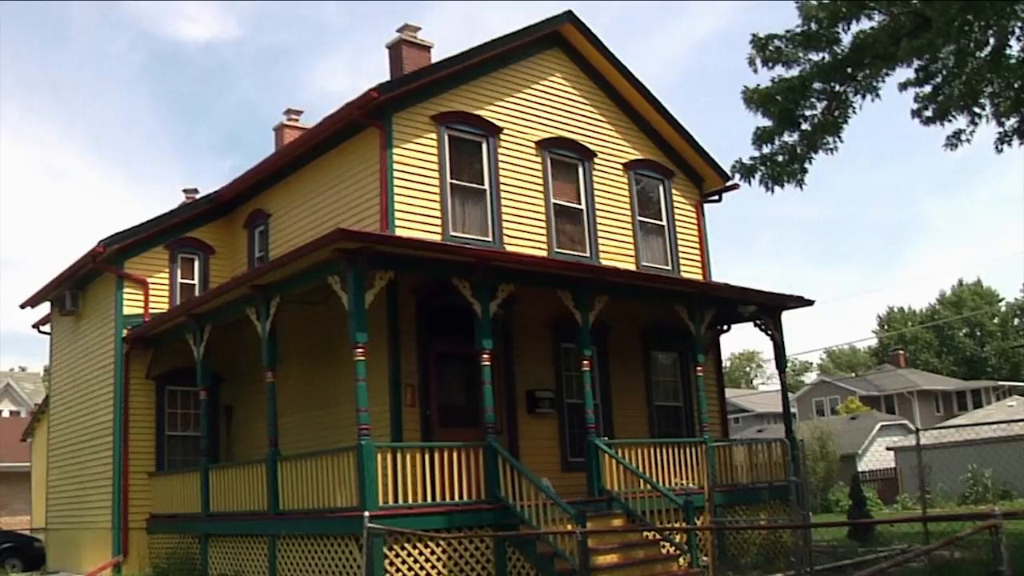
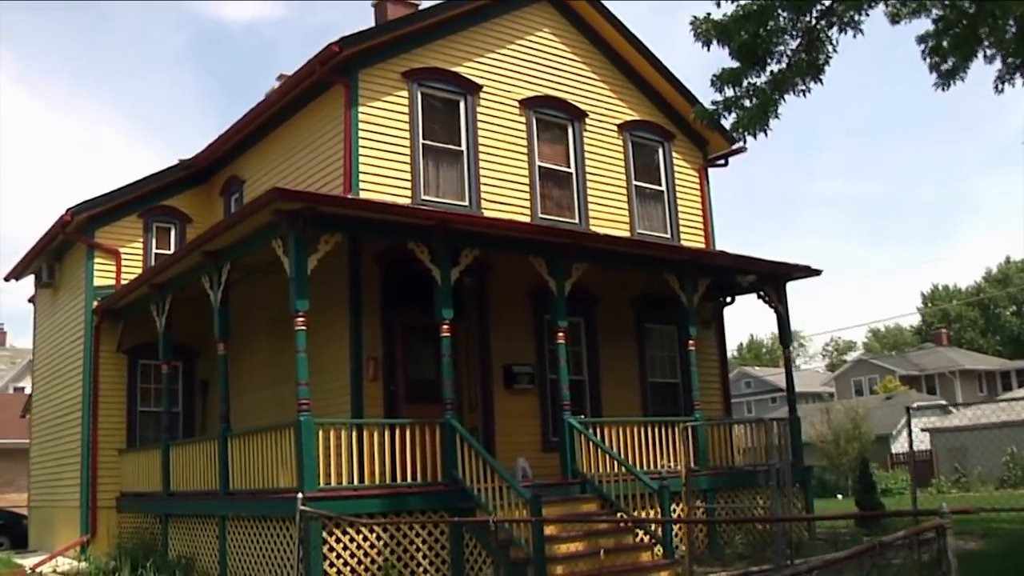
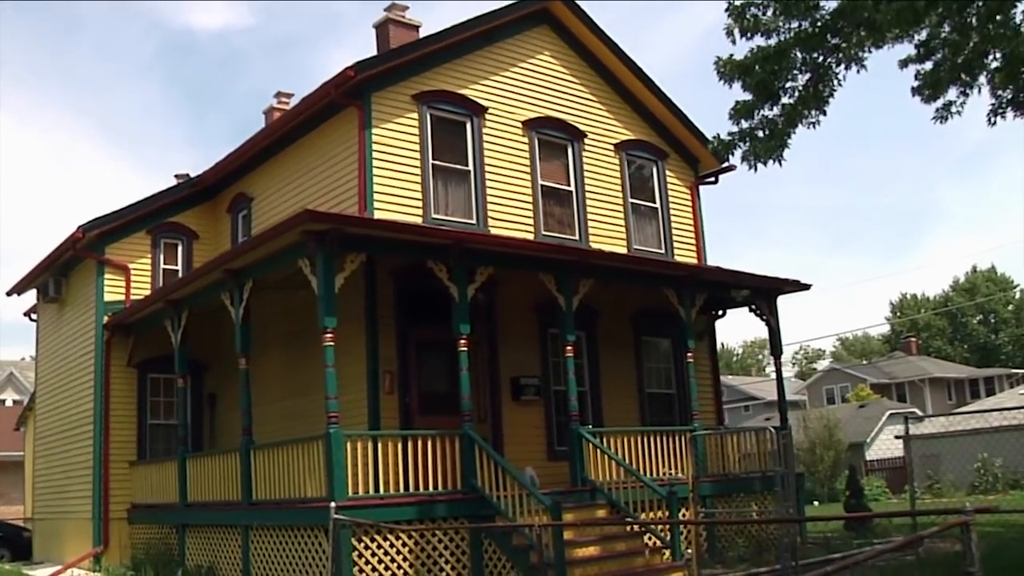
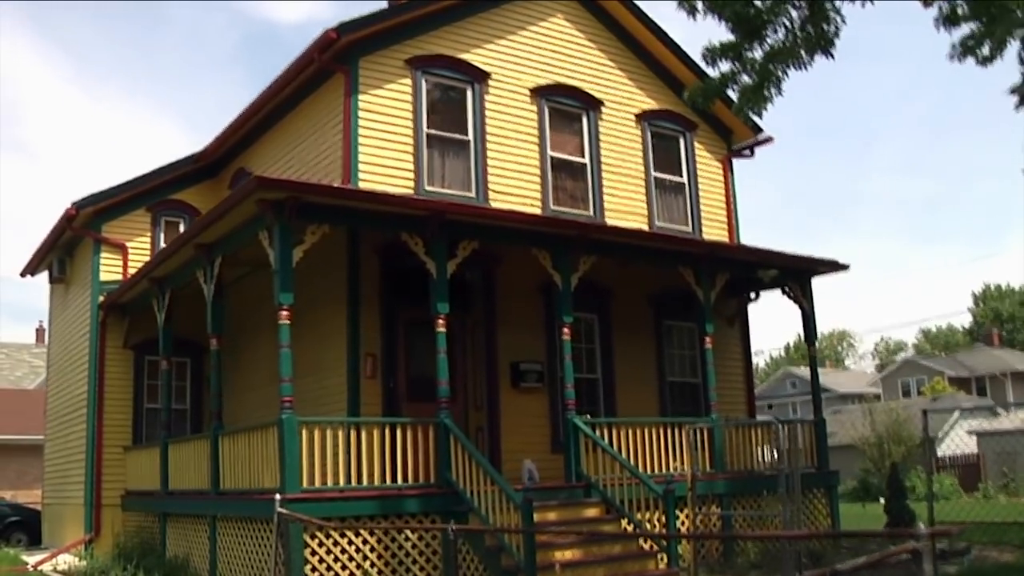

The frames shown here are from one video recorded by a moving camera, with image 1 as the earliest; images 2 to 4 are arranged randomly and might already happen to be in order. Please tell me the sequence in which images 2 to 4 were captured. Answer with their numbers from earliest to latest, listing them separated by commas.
3, 2, 4
